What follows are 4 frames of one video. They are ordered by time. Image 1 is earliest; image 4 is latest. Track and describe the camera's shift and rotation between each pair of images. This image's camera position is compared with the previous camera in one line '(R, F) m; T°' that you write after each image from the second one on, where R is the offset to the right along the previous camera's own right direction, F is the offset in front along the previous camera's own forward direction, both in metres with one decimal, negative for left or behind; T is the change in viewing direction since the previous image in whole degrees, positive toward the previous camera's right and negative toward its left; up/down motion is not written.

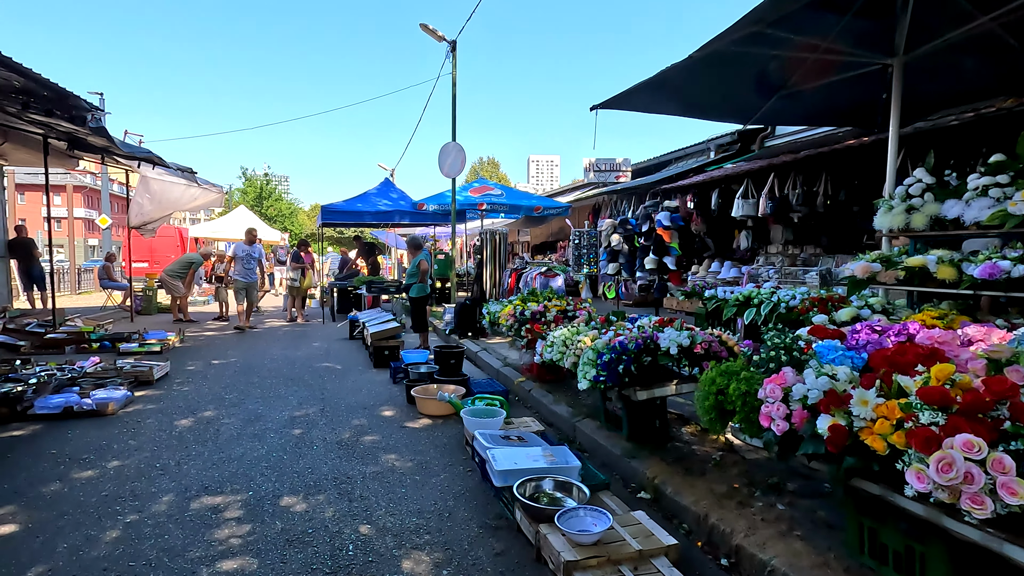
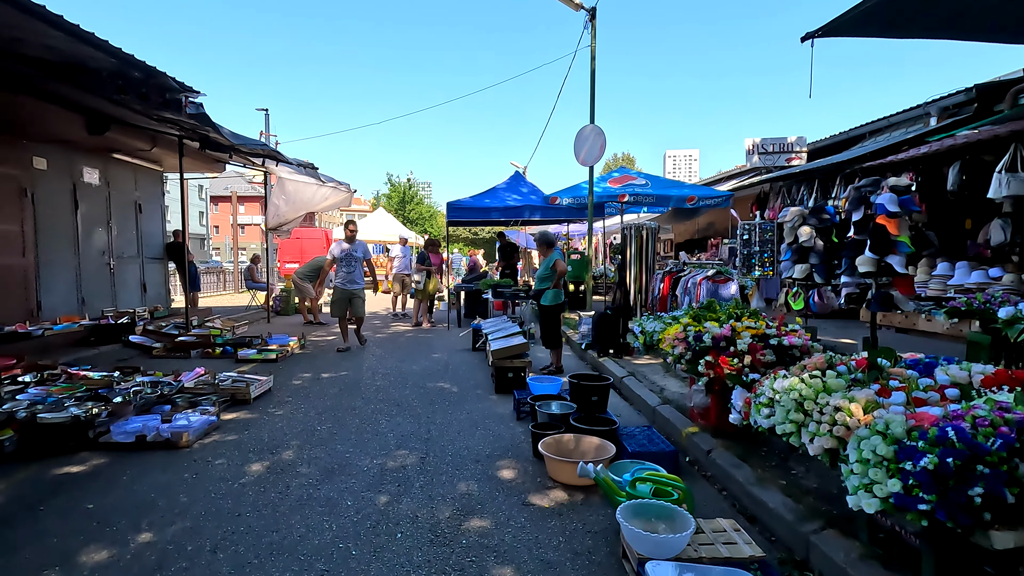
(-0.3, +1.5) m; -14°
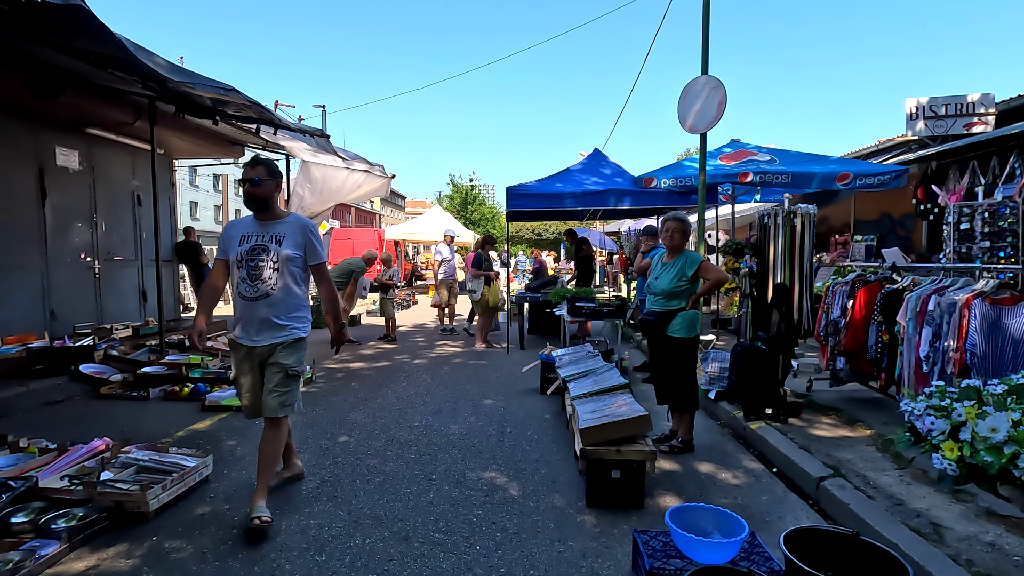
(-0.3, +2.5) m; -7°
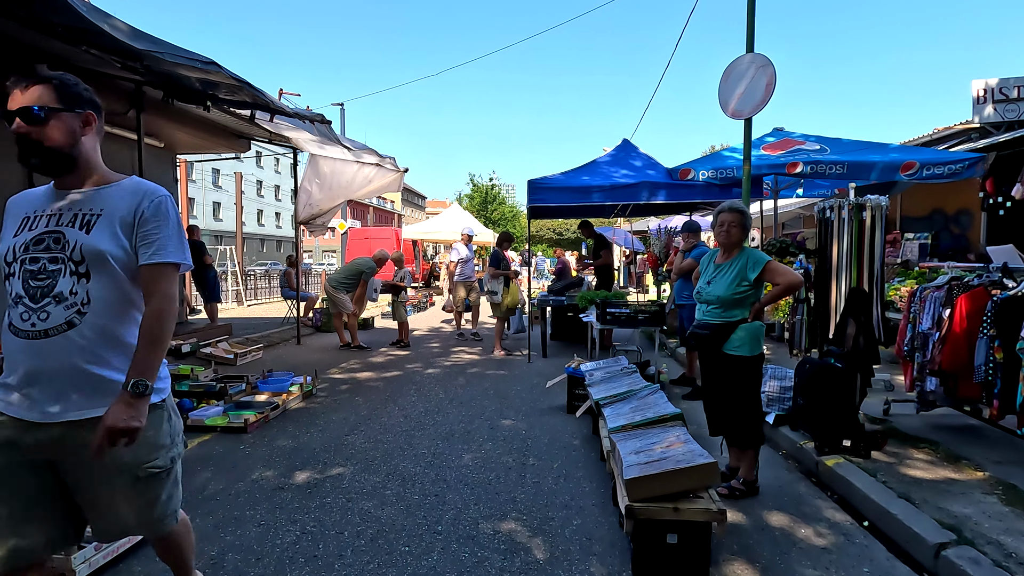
(0.0, +0.7) m; -2°
